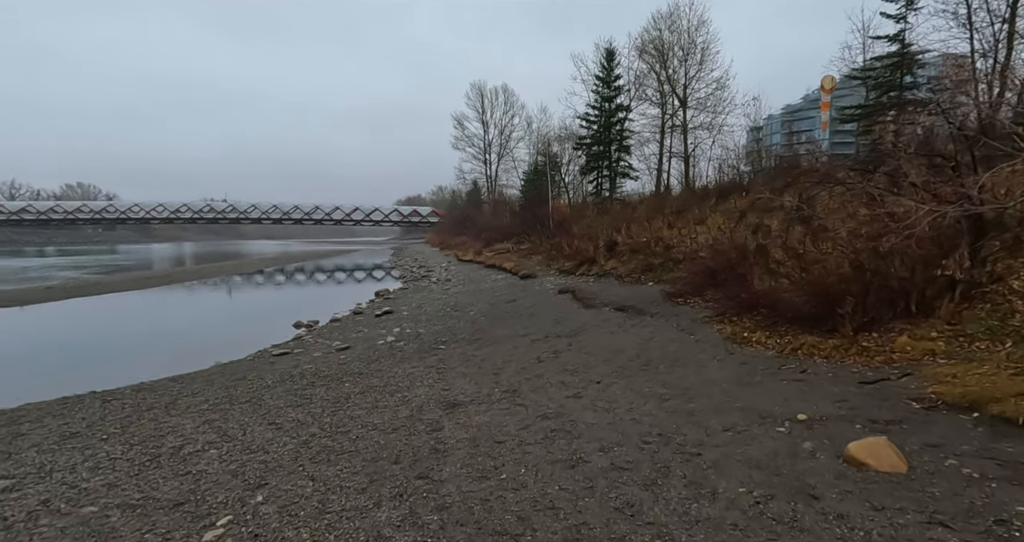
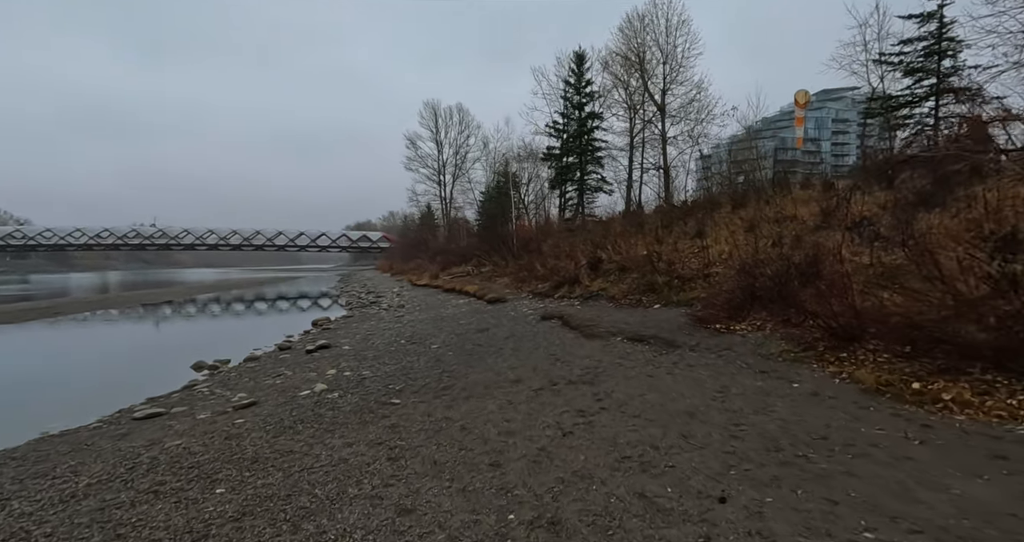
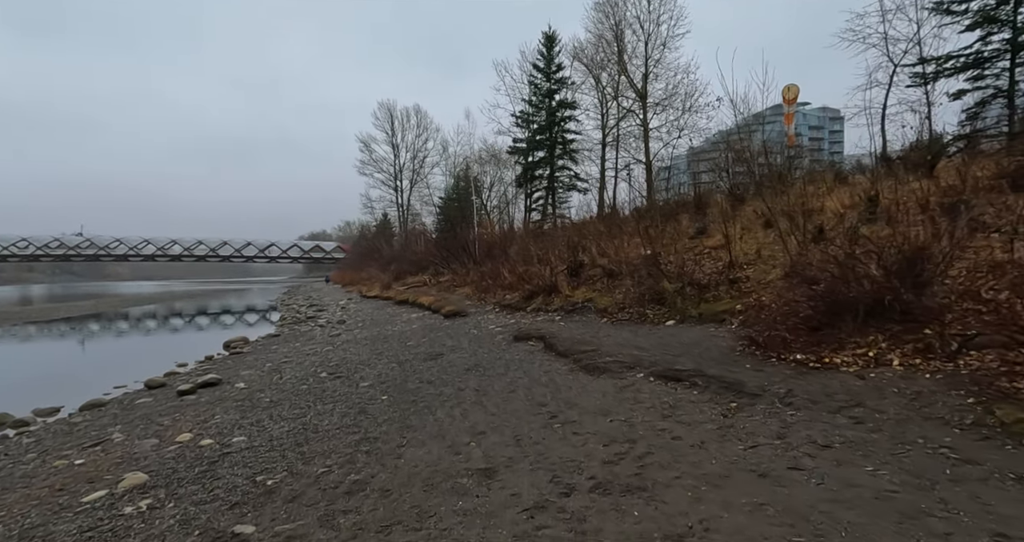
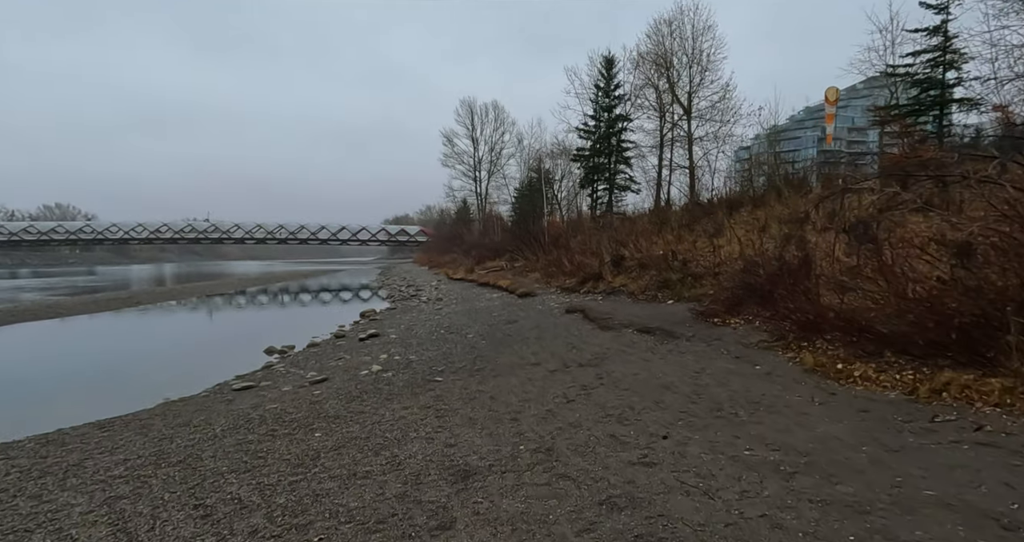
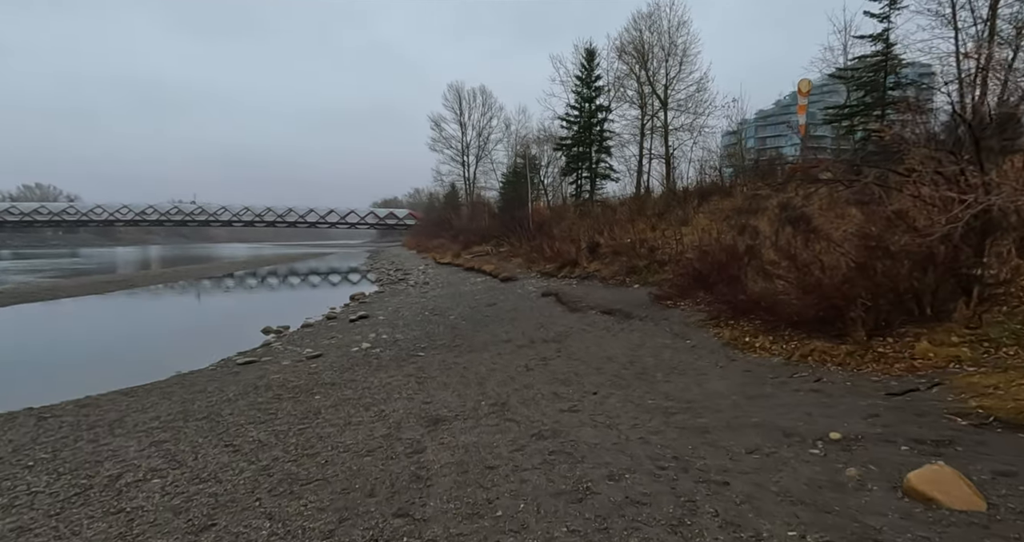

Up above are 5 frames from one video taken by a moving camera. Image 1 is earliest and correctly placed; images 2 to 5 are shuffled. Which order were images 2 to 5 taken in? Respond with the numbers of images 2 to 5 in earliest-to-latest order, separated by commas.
5, 4, 2, 3
